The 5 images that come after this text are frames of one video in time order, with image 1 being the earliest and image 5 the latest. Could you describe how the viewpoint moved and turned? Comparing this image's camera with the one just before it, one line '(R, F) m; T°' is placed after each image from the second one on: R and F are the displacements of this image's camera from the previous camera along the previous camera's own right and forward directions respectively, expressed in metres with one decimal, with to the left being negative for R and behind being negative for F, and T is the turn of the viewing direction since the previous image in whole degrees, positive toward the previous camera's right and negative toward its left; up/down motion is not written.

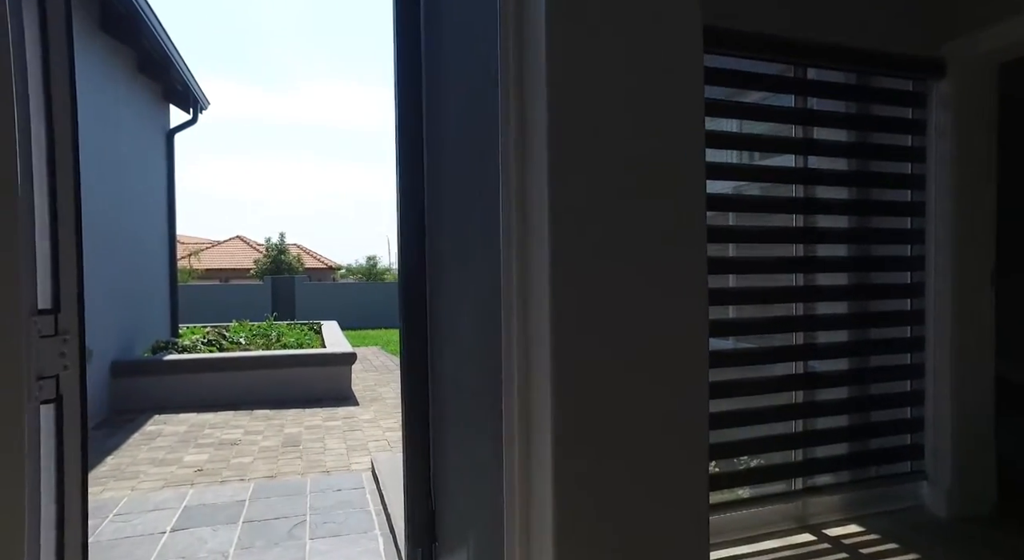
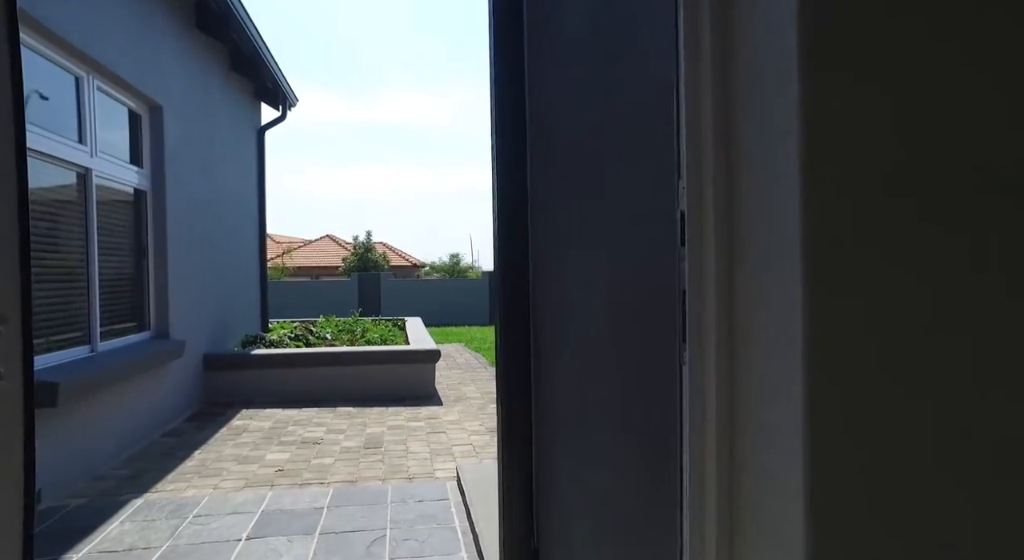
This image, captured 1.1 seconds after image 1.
(-0.1, +0.4) m; -7°
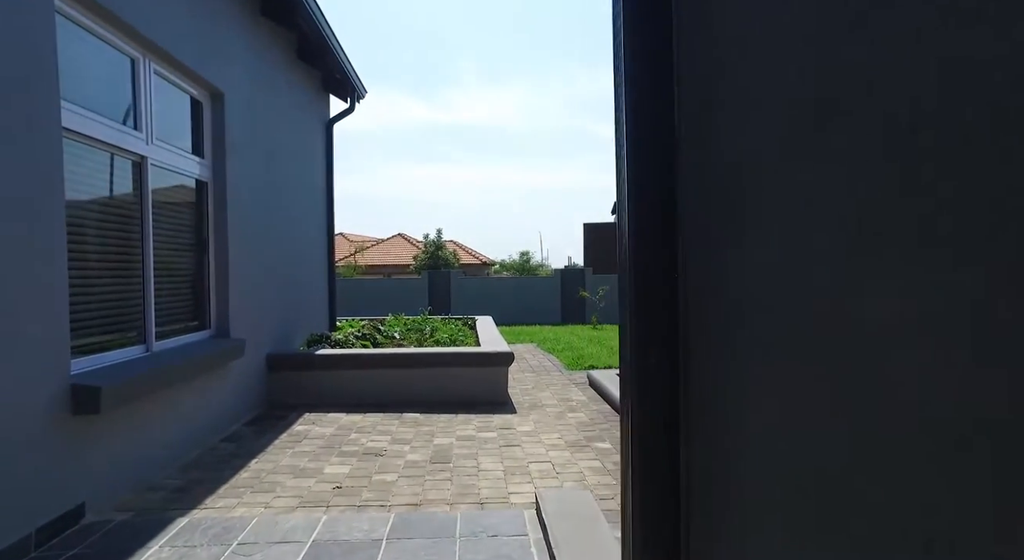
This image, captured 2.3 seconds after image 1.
(-0.1, +0.5) m; -6°
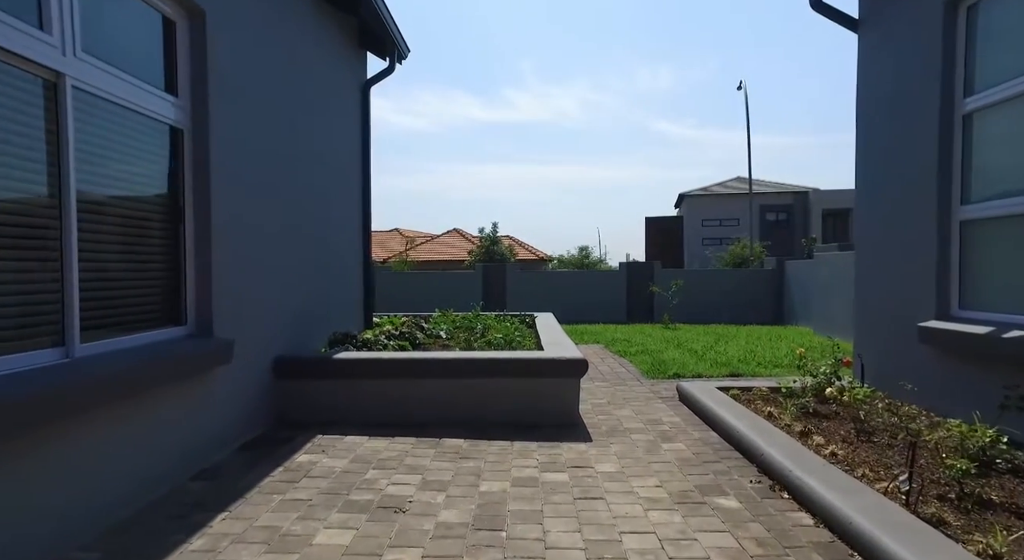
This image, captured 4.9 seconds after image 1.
(-0.1, +1.4) m; -5°
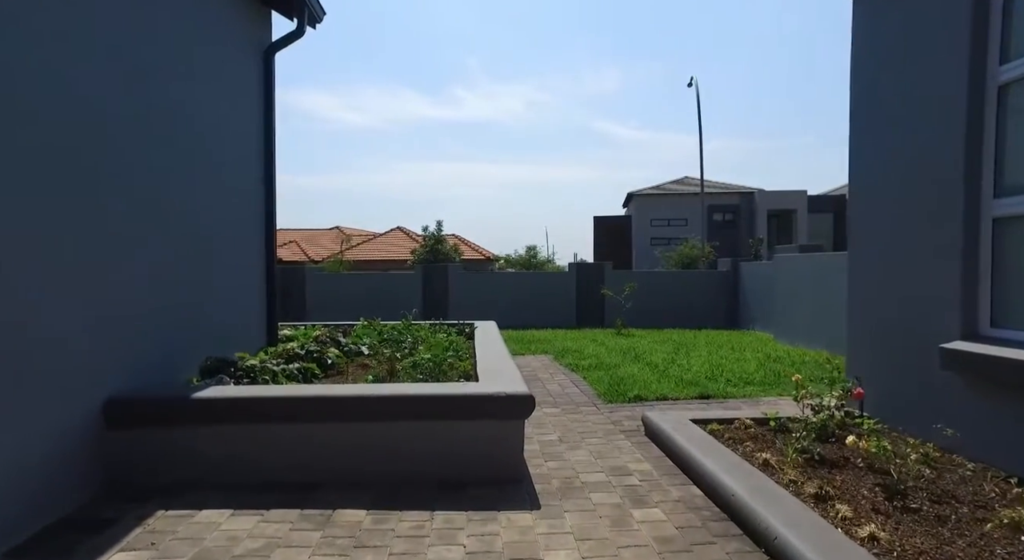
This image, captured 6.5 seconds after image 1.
(+0.1, +1.1) m; +5°
